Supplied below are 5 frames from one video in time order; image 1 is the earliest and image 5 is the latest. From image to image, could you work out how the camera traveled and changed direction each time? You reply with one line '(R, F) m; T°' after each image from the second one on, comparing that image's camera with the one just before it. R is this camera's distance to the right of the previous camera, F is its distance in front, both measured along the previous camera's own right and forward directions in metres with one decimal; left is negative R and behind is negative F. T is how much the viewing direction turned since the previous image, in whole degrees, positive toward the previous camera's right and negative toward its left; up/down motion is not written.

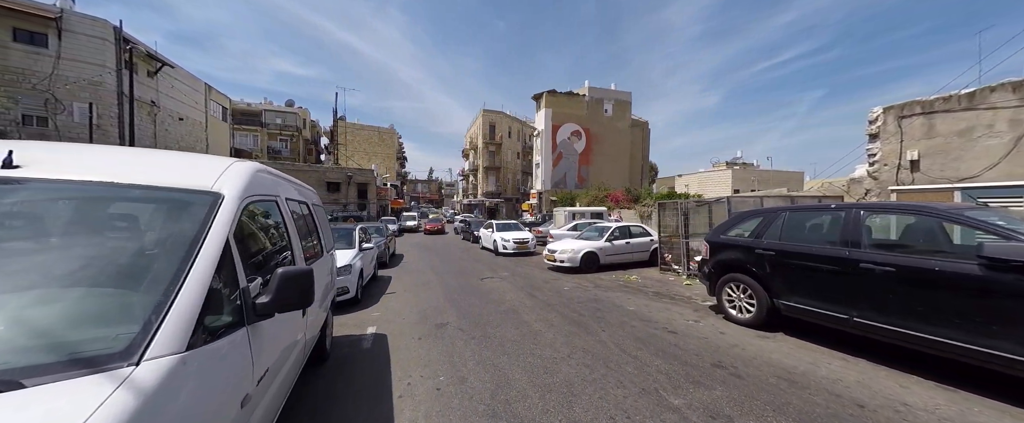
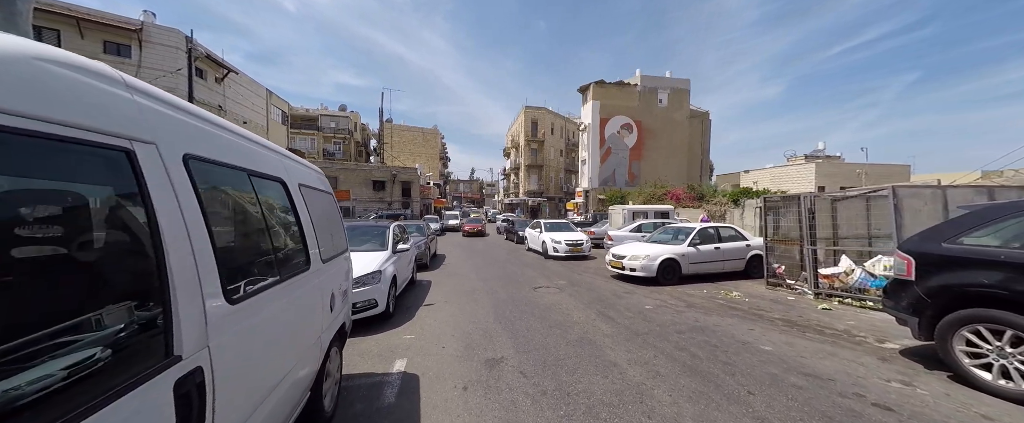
(-0.5, +1.7) m; -7°
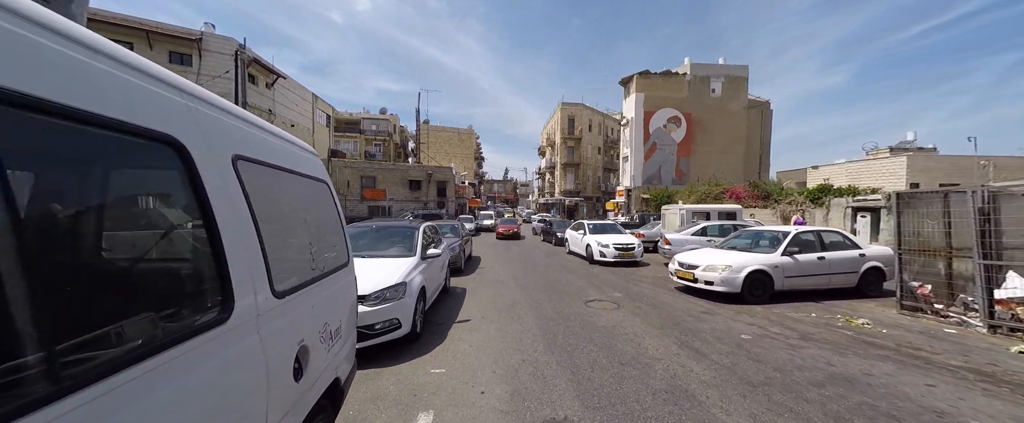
(-0.3, +1.2) m; -6°
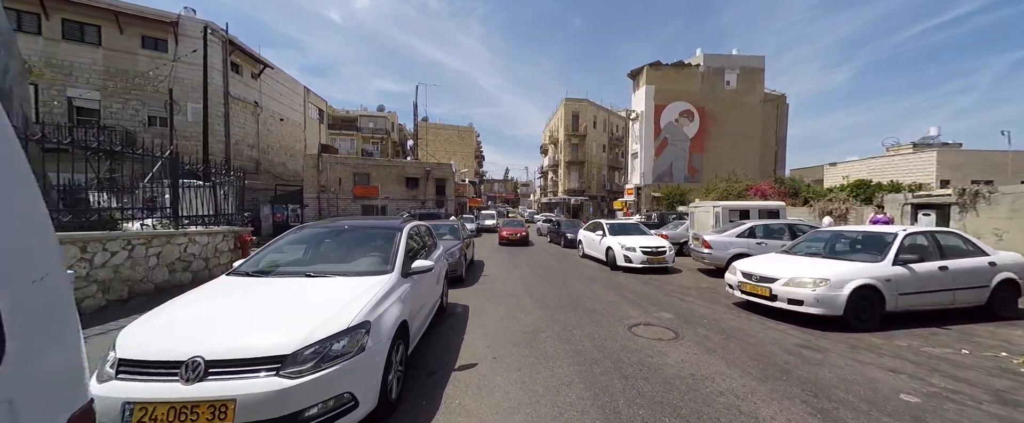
(-0.3, +1.8) m; 0°
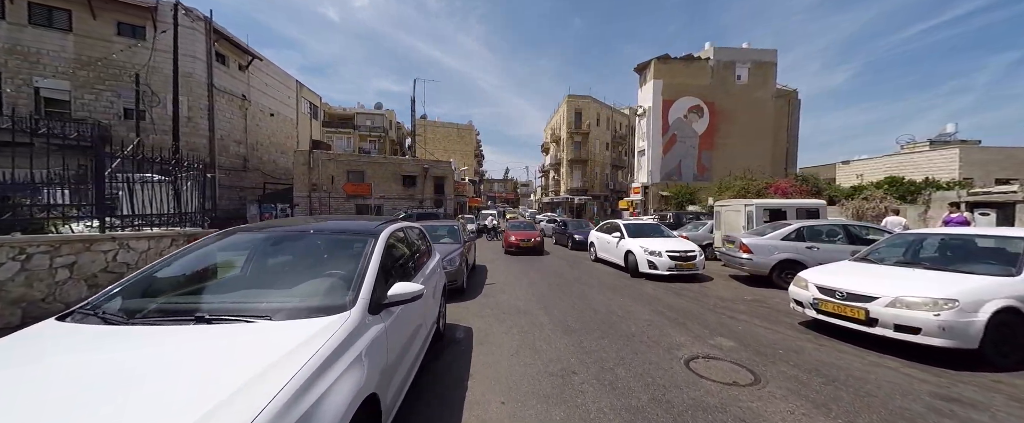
(-0.2, +1.3) m; 0°
